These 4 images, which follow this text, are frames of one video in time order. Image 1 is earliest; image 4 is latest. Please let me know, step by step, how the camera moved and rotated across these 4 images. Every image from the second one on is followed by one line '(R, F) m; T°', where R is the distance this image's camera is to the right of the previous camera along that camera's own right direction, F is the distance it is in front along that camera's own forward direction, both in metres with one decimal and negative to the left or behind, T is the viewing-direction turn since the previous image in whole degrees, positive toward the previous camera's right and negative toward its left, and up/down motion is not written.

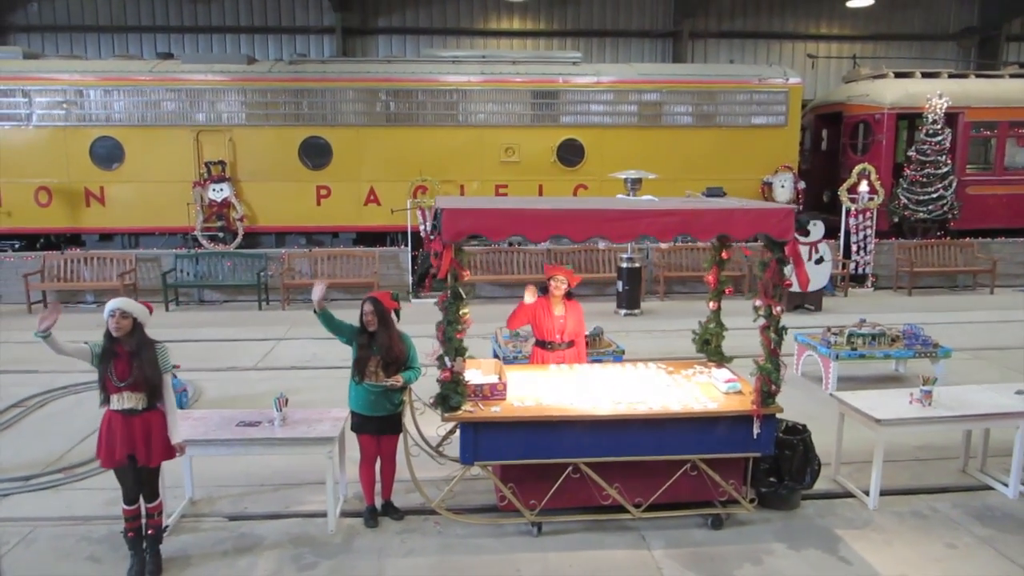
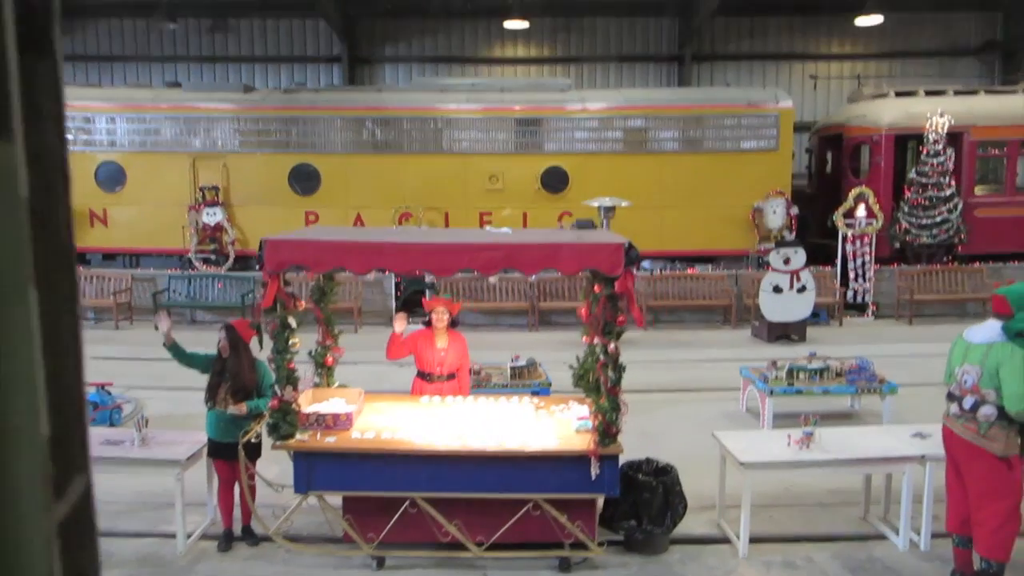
(+1.2, +0.1) m; -5°
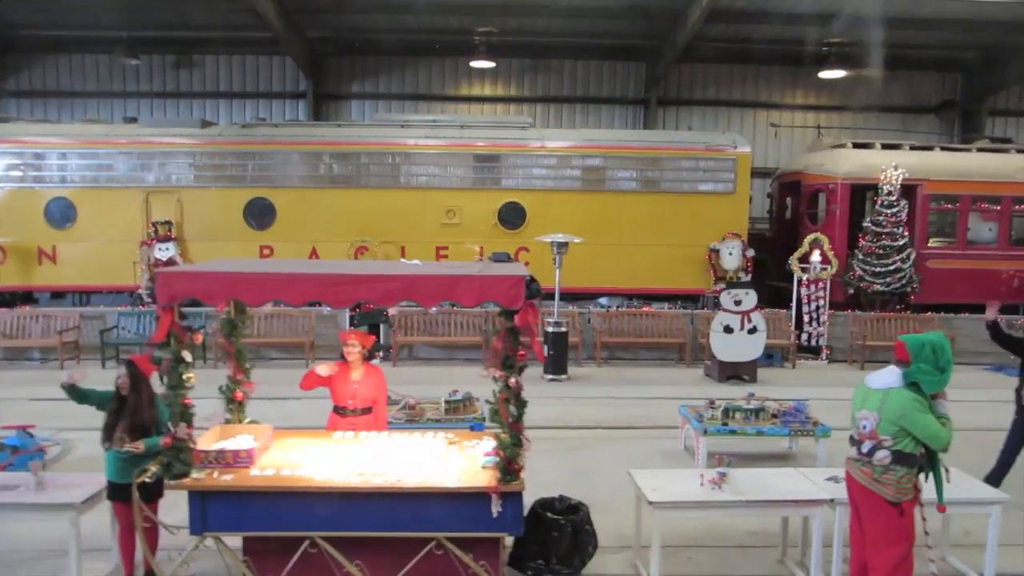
(+0.4, 0.0) m; +1°
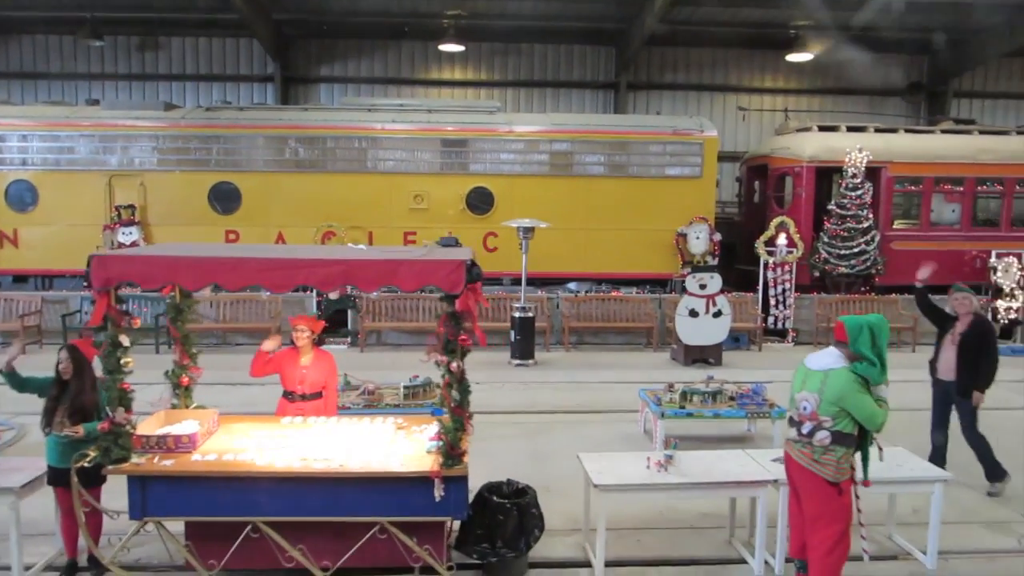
(+0.2, 0.0) m; +1°
